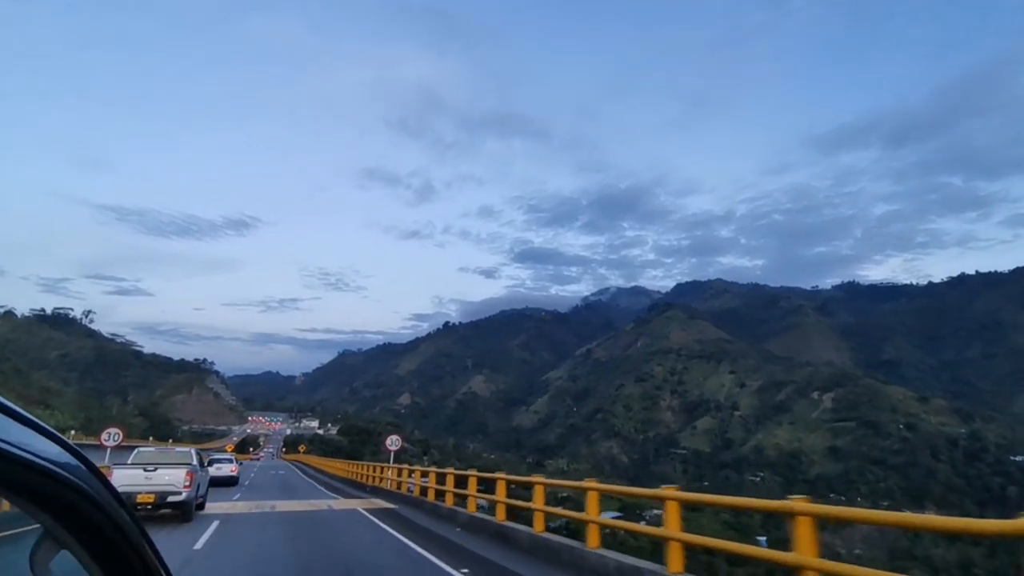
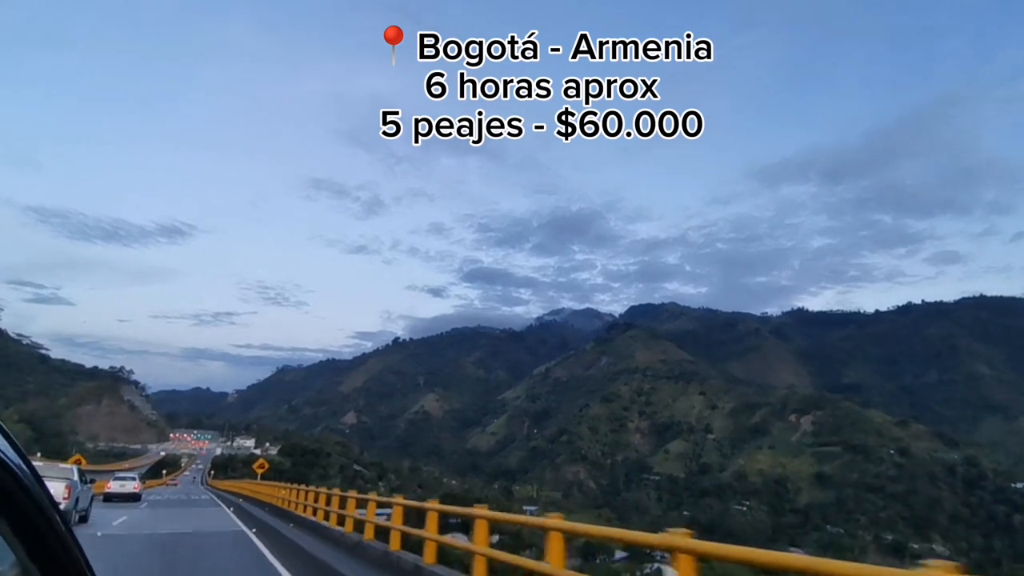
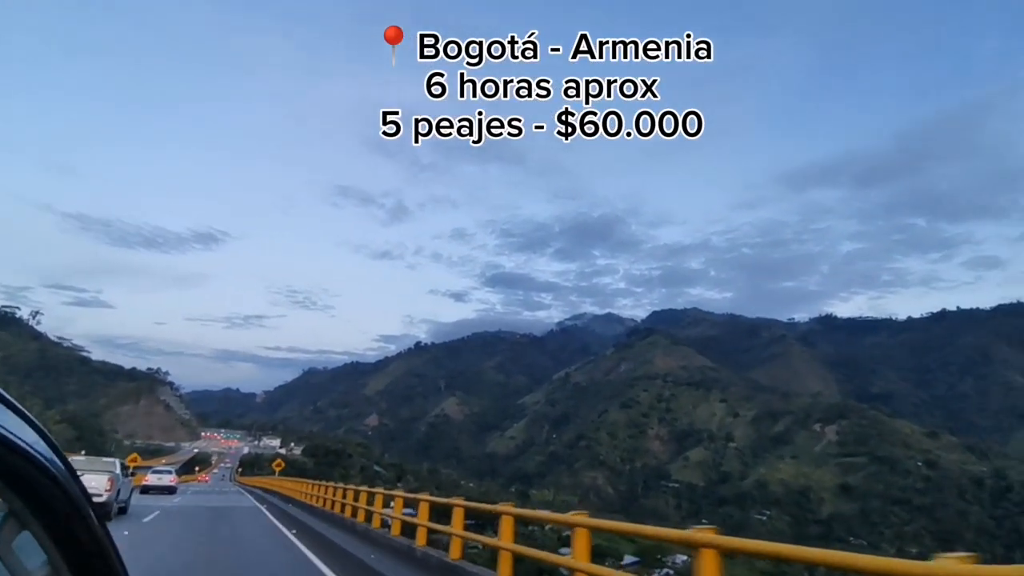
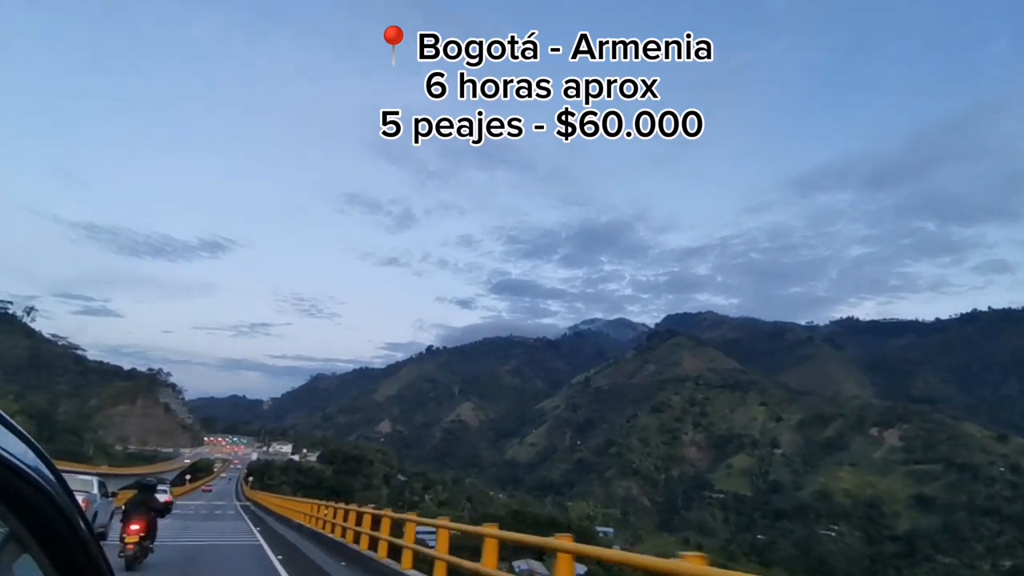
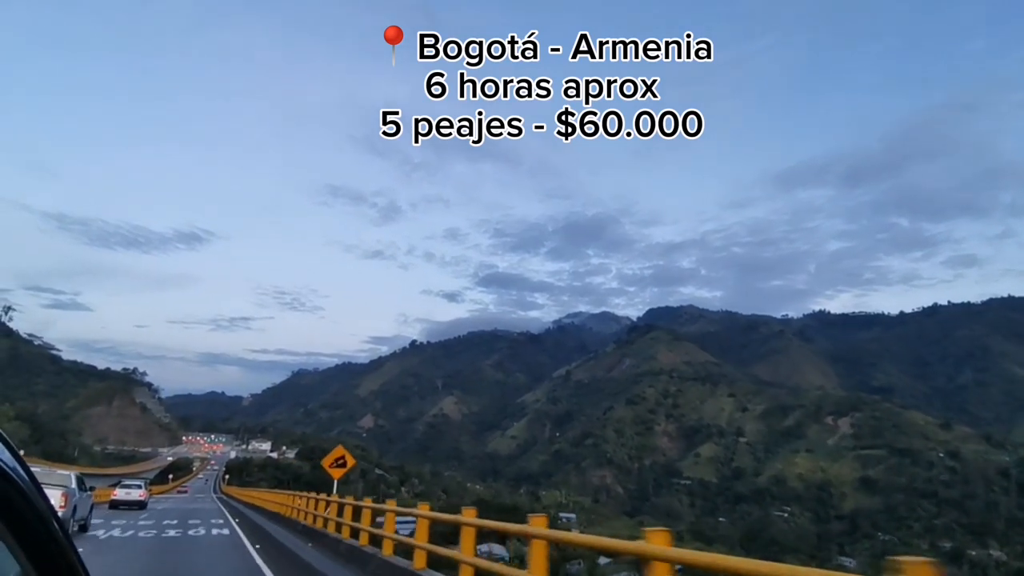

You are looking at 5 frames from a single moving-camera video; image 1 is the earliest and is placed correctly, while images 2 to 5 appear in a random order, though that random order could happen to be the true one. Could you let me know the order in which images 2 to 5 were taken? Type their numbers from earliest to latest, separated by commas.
3, 2, 5, 4
